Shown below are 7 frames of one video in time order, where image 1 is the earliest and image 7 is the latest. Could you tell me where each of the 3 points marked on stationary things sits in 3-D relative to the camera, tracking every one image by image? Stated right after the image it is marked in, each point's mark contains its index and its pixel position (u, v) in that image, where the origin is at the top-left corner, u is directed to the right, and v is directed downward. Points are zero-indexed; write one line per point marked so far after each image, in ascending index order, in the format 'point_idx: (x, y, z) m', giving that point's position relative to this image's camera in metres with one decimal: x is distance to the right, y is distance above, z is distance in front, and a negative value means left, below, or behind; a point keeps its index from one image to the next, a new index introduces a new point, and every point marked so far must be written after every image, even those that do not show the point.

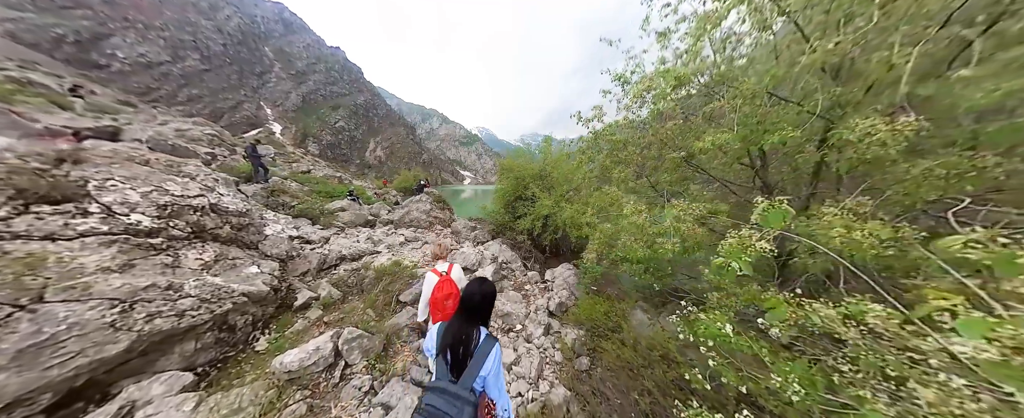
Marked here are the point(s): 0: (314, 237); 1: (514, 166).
0: (-6.8, -0.9, +7.5) m
1: (0.0, +2.8, +15.0) m
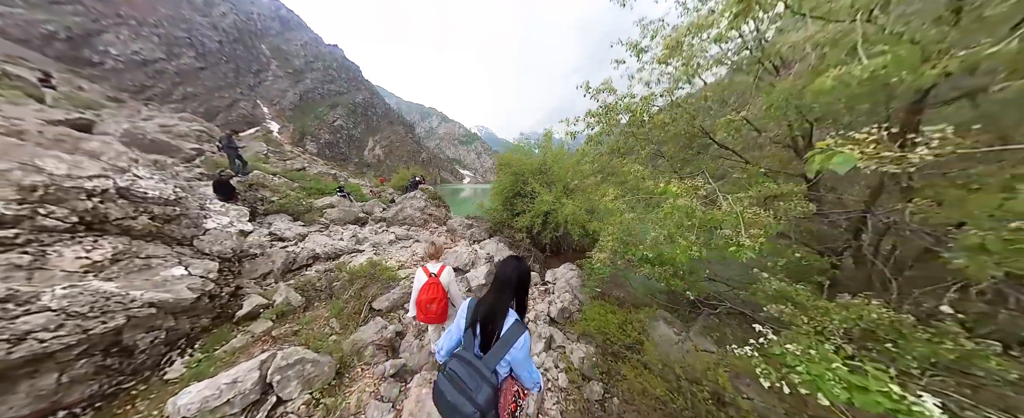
0: (-6.9, -0.7, +6.7) m
1: (-0.1, +3.0, +14.2) m
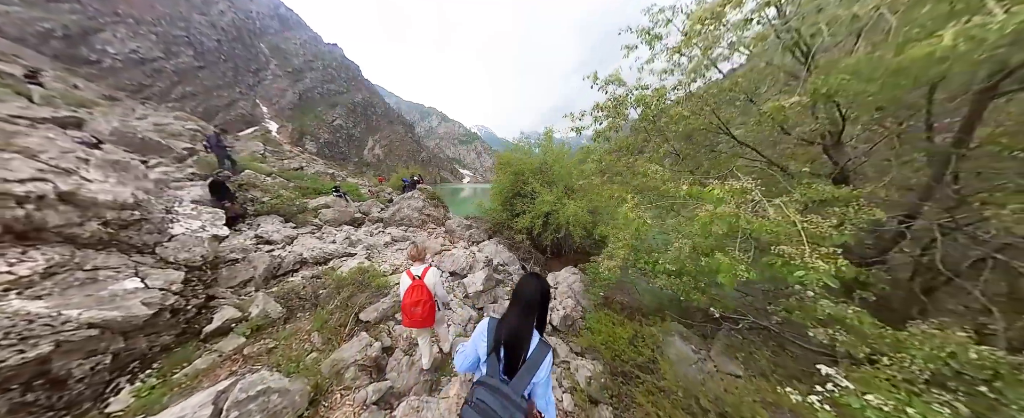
0: (-6.9, -0.8, +6.4) m
1: (-0.1, +3.0, +13.9) m
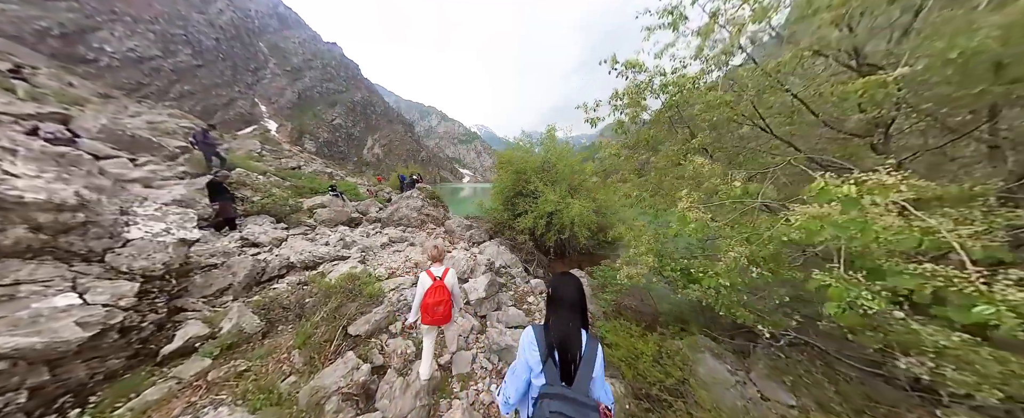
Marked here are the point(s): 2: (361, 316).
0: (-6.8, -0.8, +5.9) m
1: (0.0, +3.0, +13.4) m
2: (-2.5, -1.8, +3.7) m
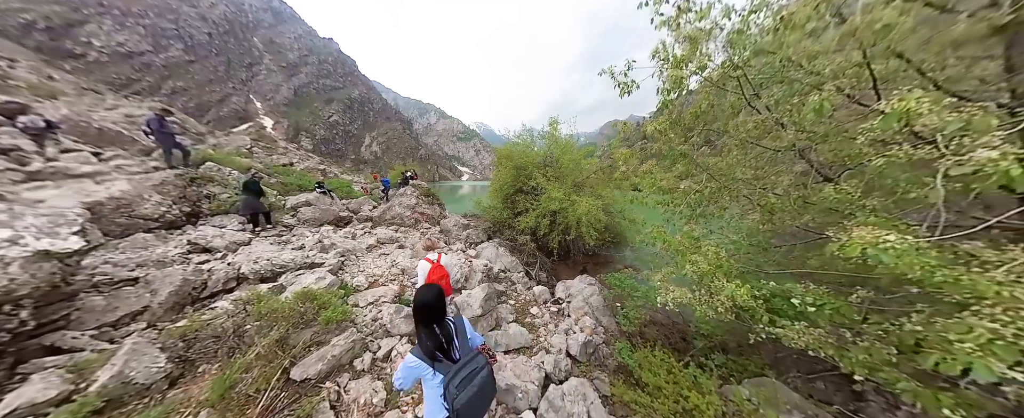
0: (-6.7, -0.7, +5.0) m
1: (0.0, +3.1, +12.5) m
2: (-2.4, -1.7, +2.8) m
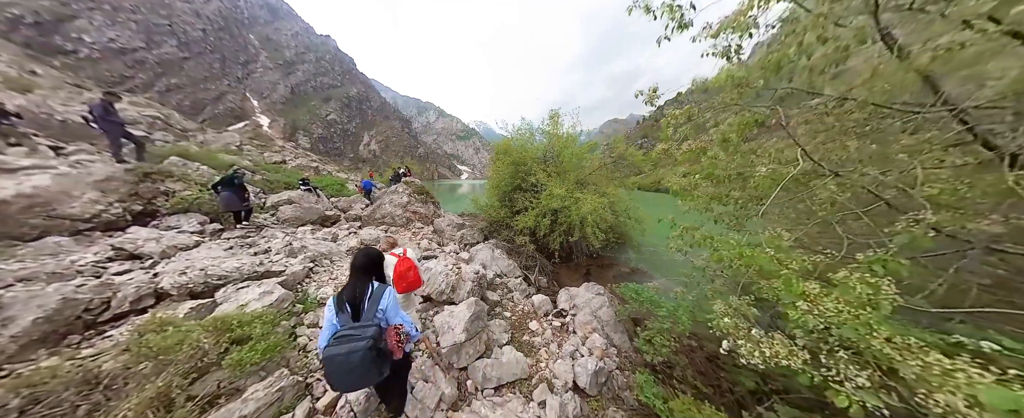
0: (-6.8, -0.7, +4.1) m
1: (-0.1, +3.2, +11.6) m
2: (-2.5, -1.7, +1.9) m
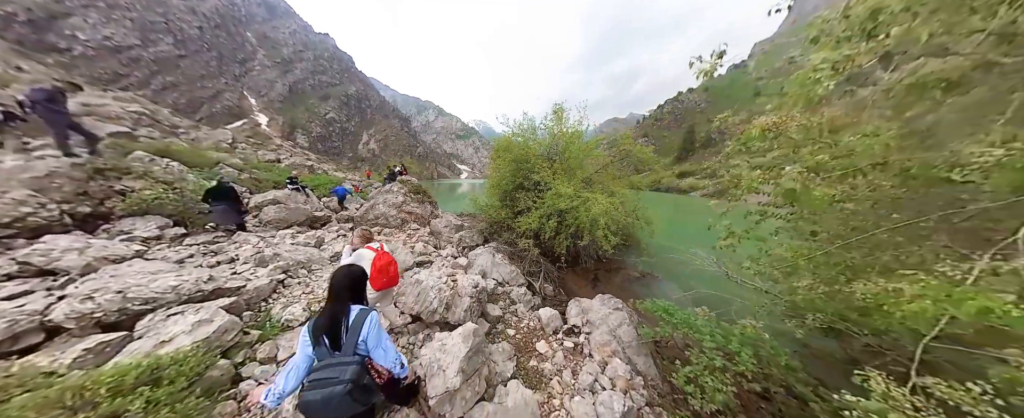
0: (-6.7, -0.8, +3.3) m
1: (0.0, +3.2, +10.8) m
2: (-2.4, -1.8, +1.1) m
